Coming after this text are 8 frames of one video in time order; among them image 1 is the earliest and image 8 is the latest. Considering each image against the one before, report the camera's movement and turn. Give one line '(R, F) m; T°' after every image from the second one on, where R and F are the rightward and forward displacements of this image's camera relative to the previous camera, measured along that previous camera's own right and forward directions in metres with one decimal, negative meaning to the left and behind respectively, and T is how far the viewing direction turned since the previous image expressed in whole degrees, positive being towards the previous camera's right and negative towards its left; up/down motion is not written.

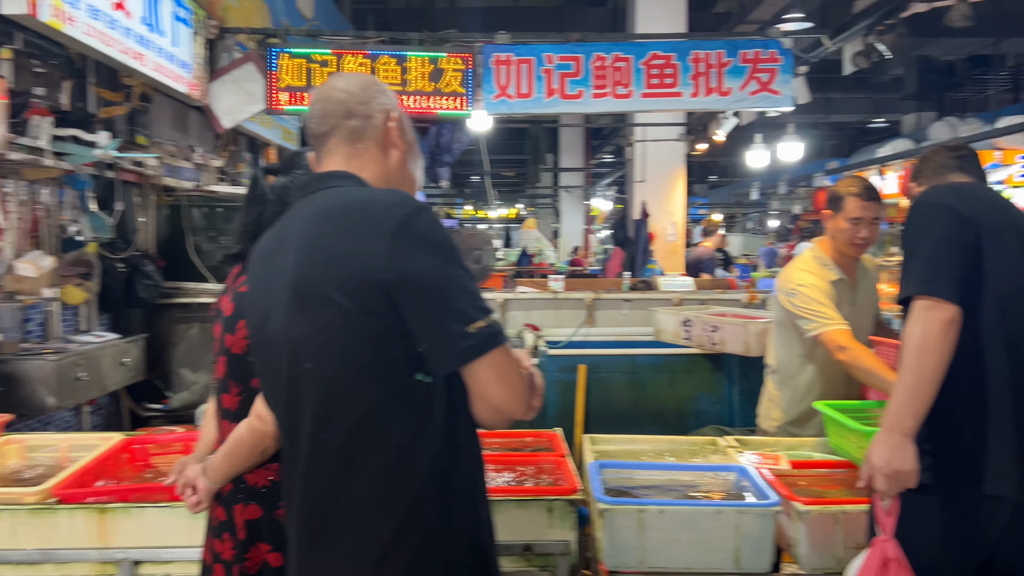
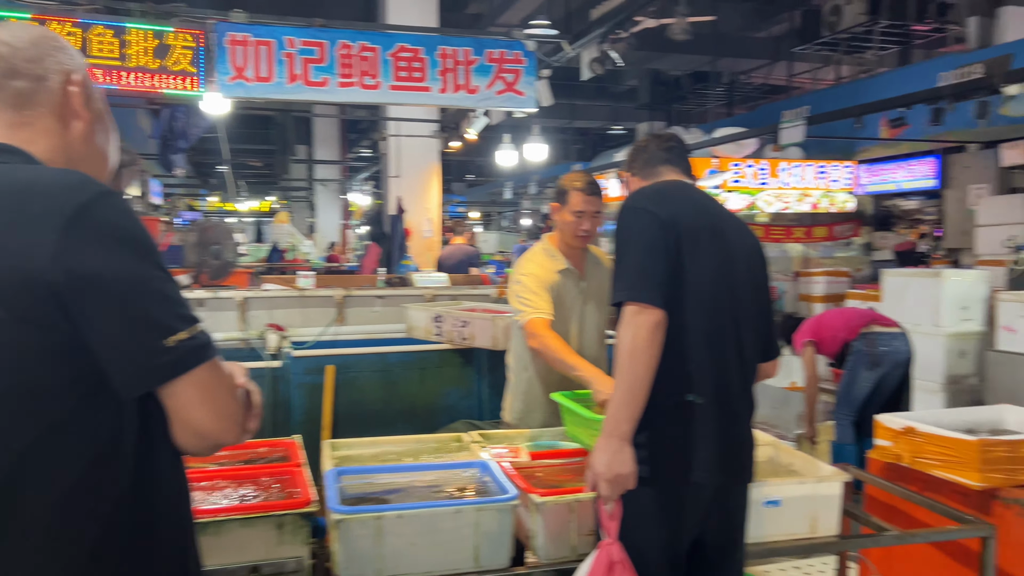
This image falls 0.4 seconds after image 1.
(+0.1, +0.1) m; +17°
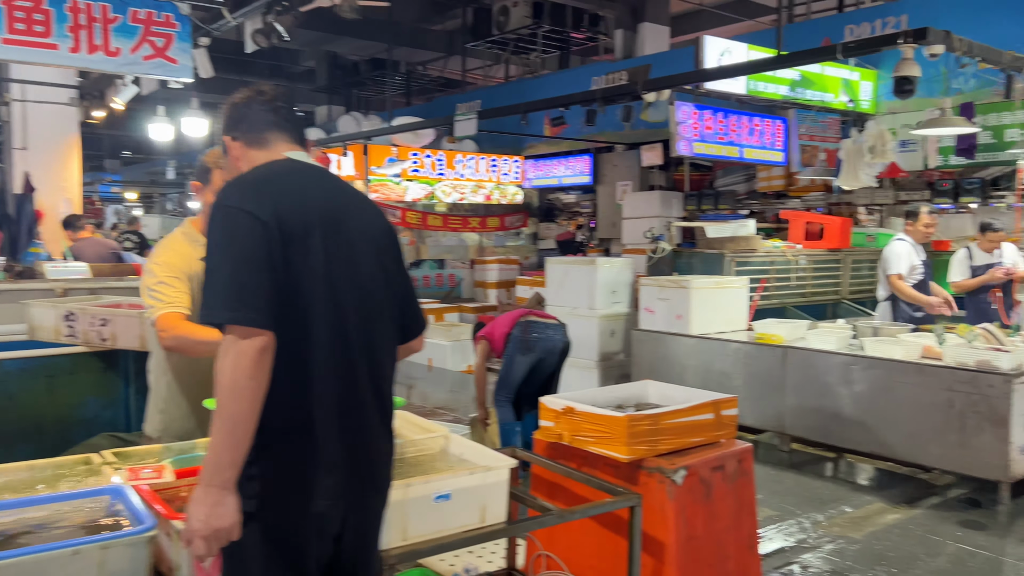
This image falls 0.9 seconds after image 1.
(+0.1, +0.1) m; +22°
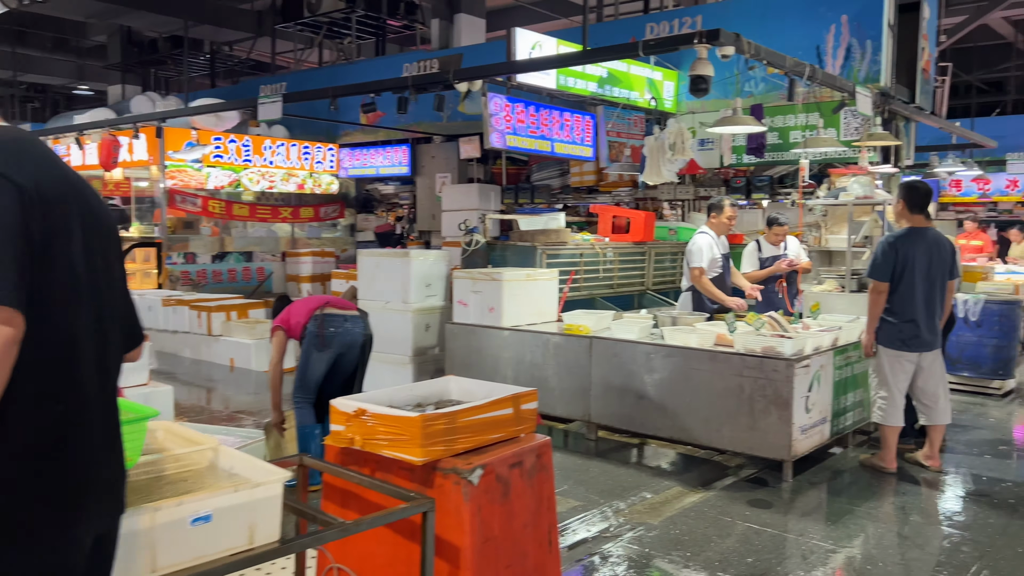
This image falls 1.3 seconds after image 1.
(+0.1, +0.1) m; +12°
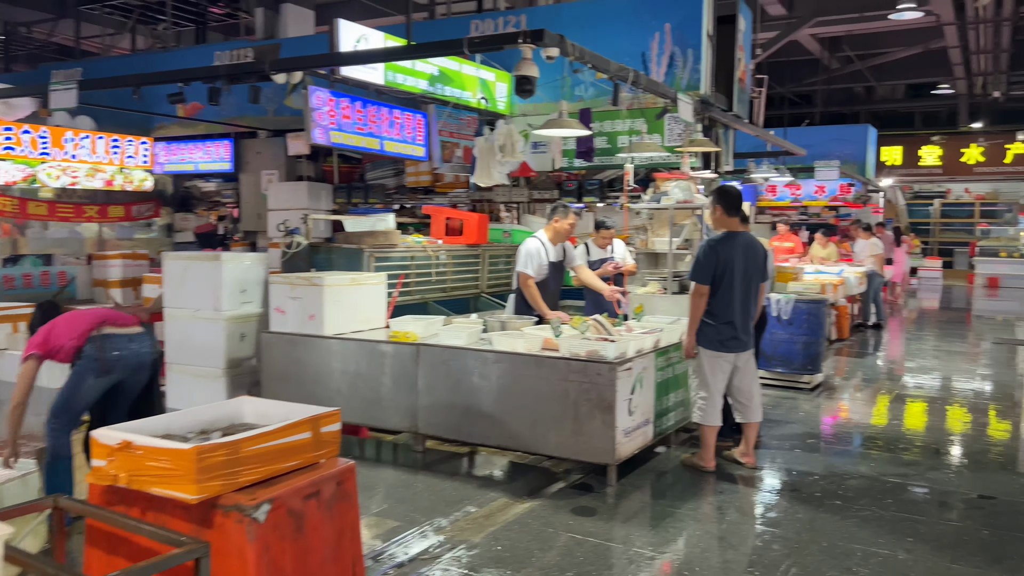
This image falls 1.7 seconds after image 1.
(+0.1, +0.2) m; +11°
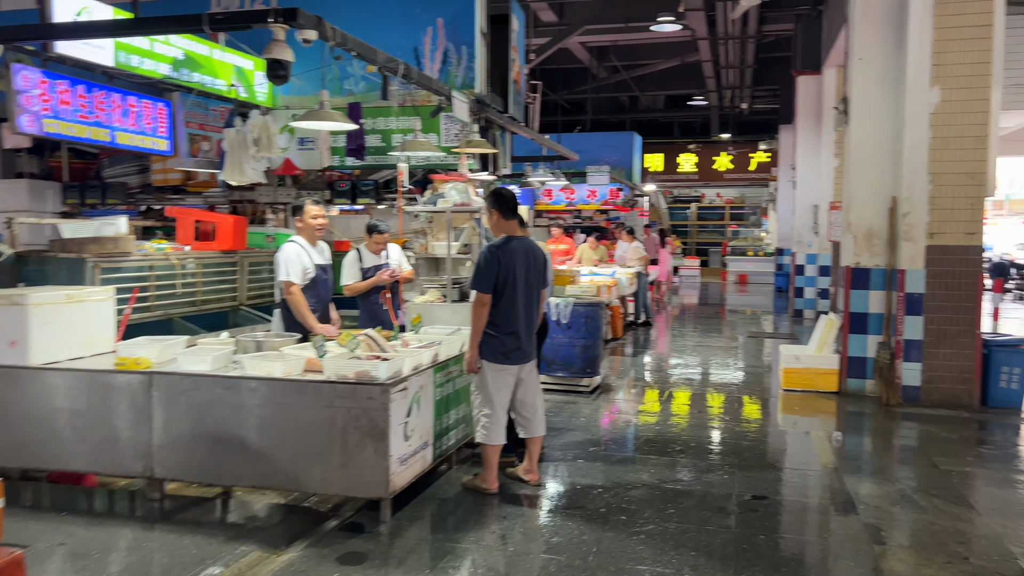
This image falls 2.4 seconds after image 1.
(+0.1, +0.4) m; +15°
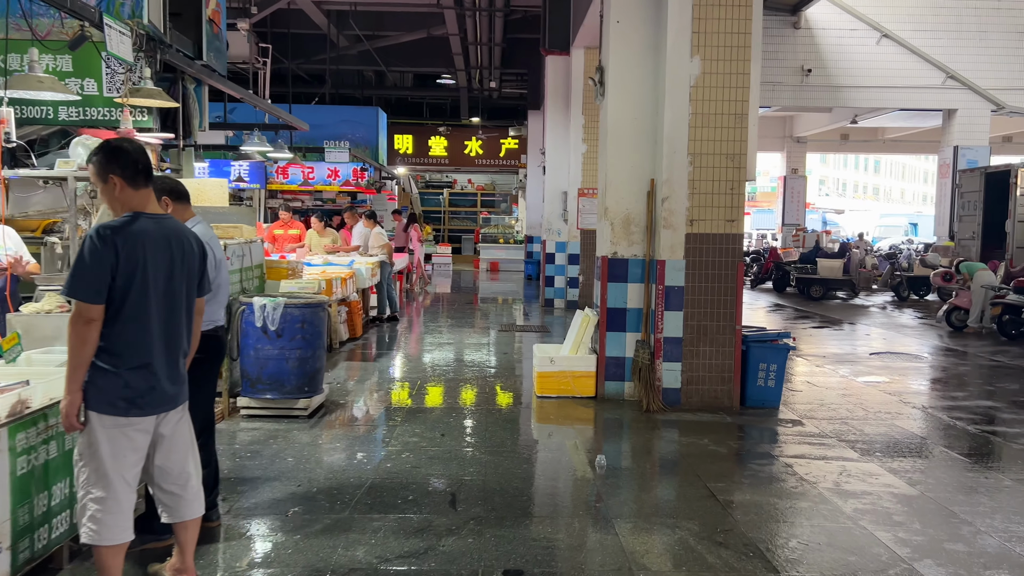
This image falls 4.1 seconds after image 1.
(+0.3, +1.1) m; +17°
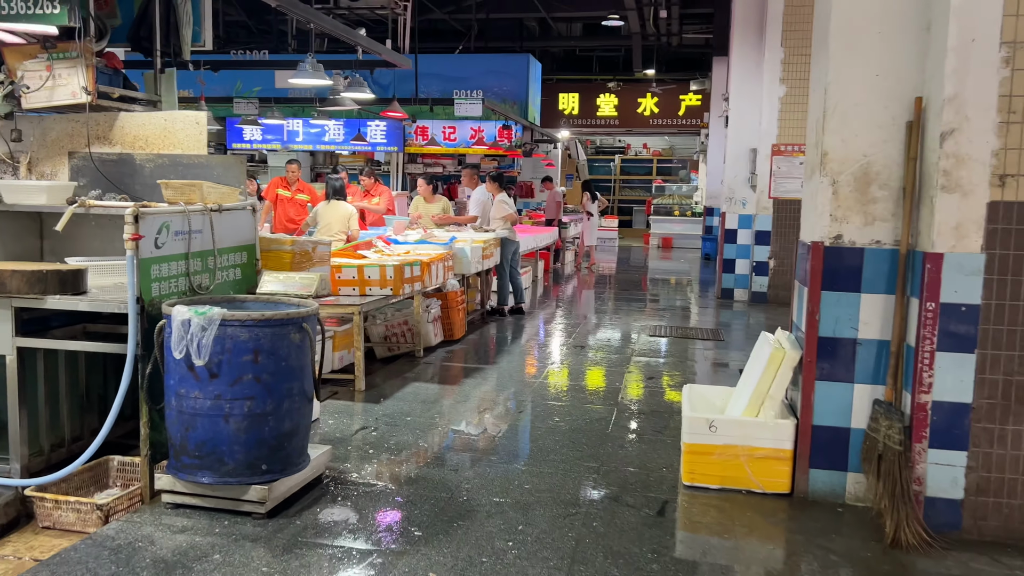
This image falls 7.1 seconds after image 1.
(+0.2, +2.3) m; -13°
